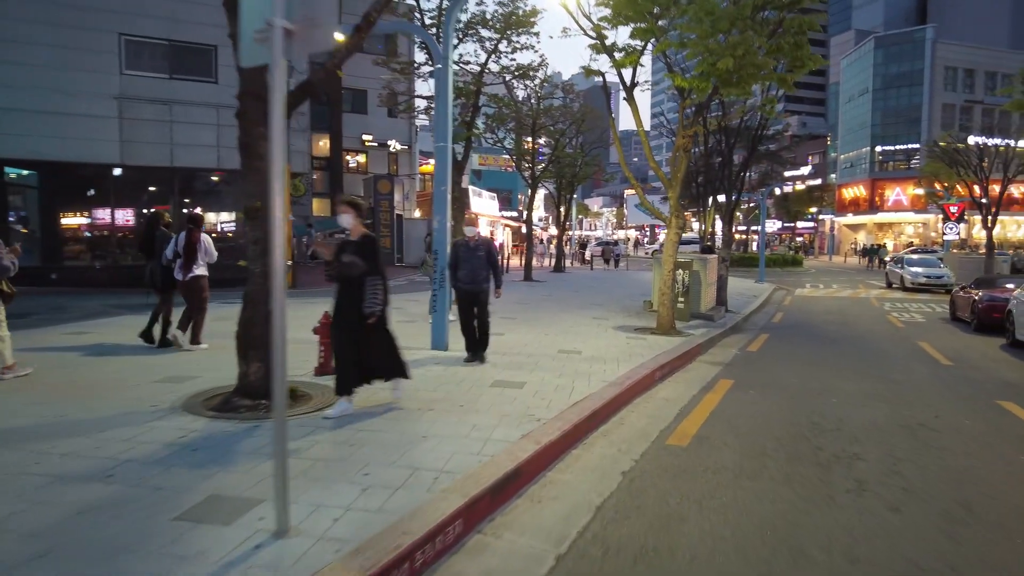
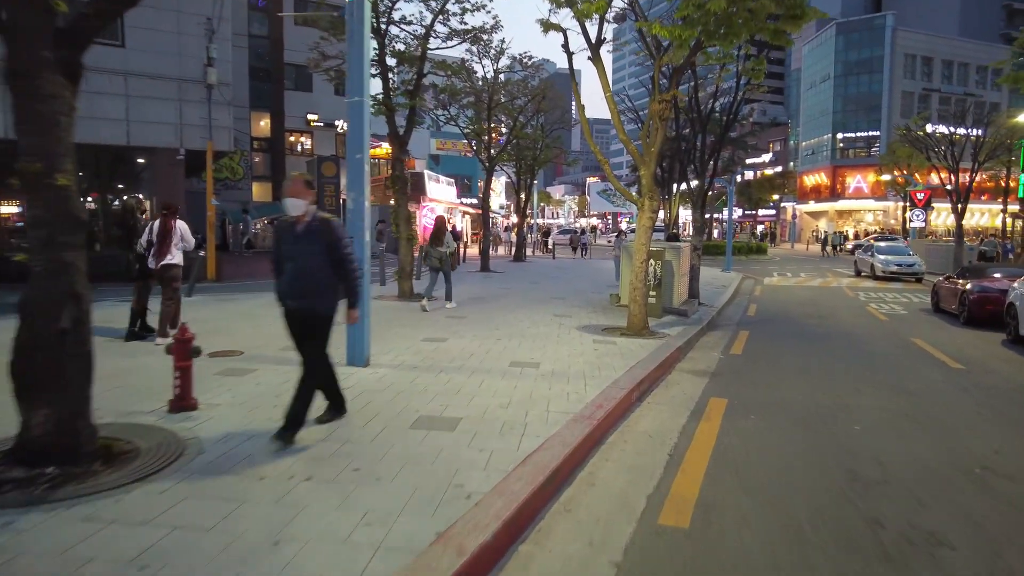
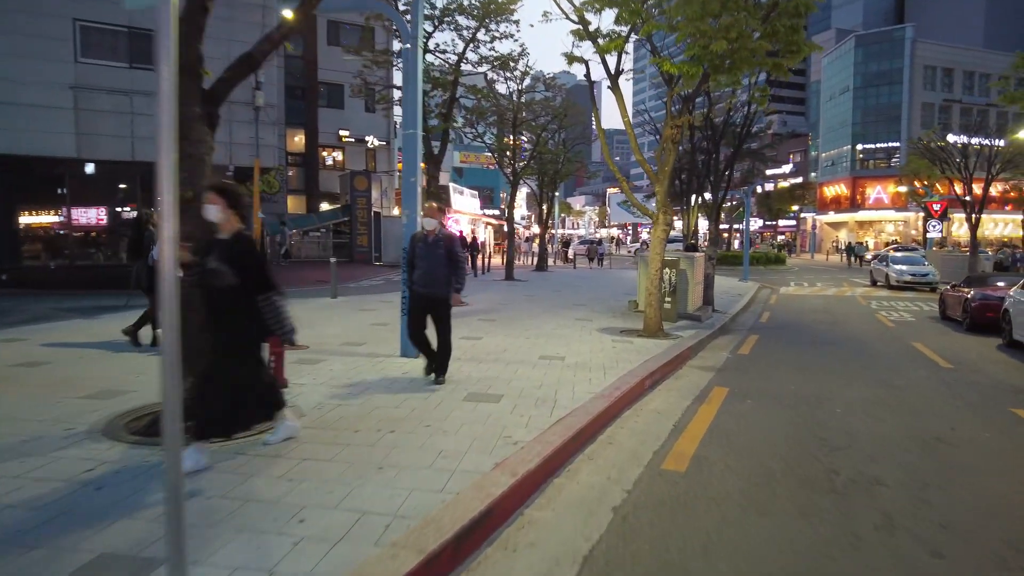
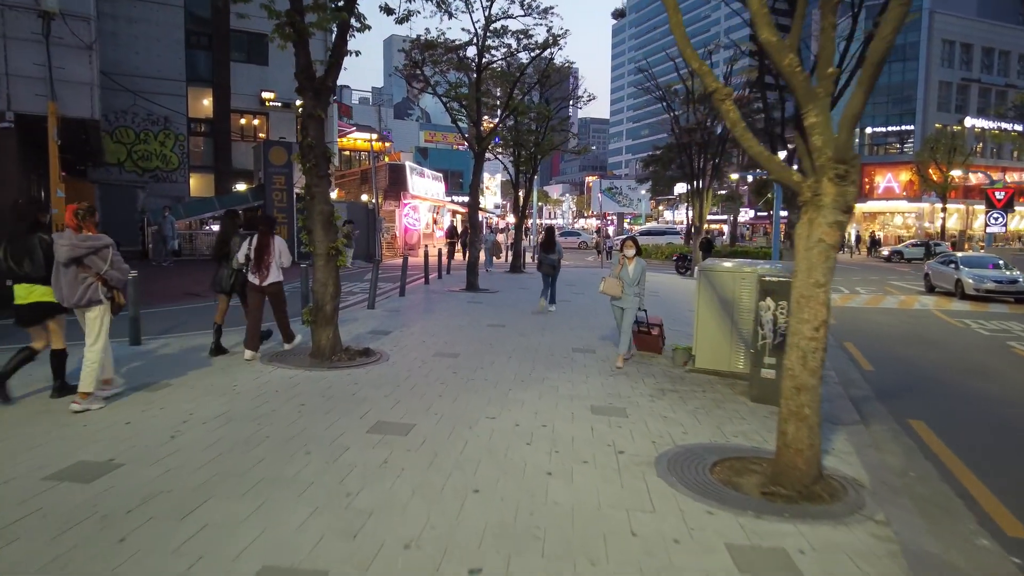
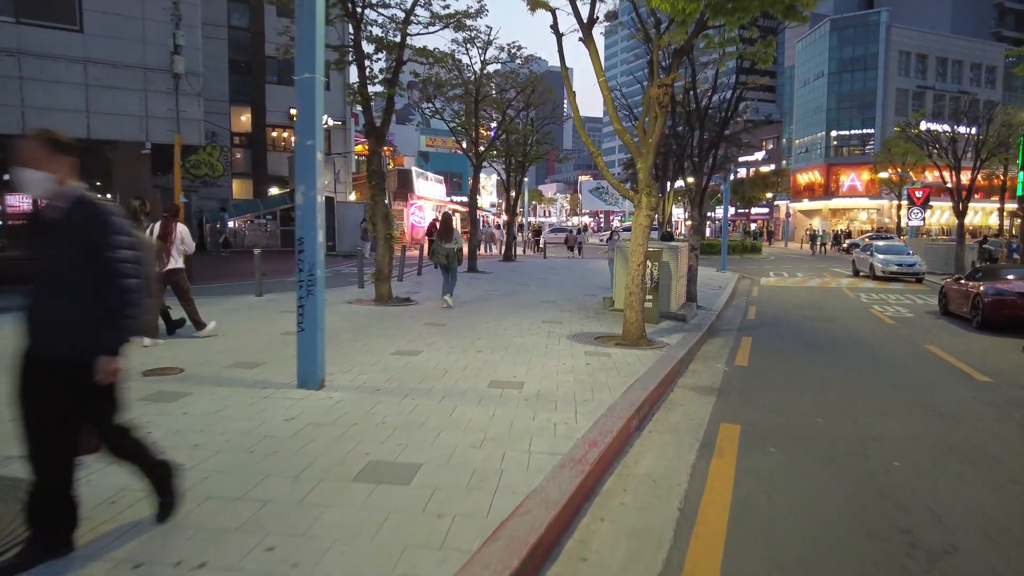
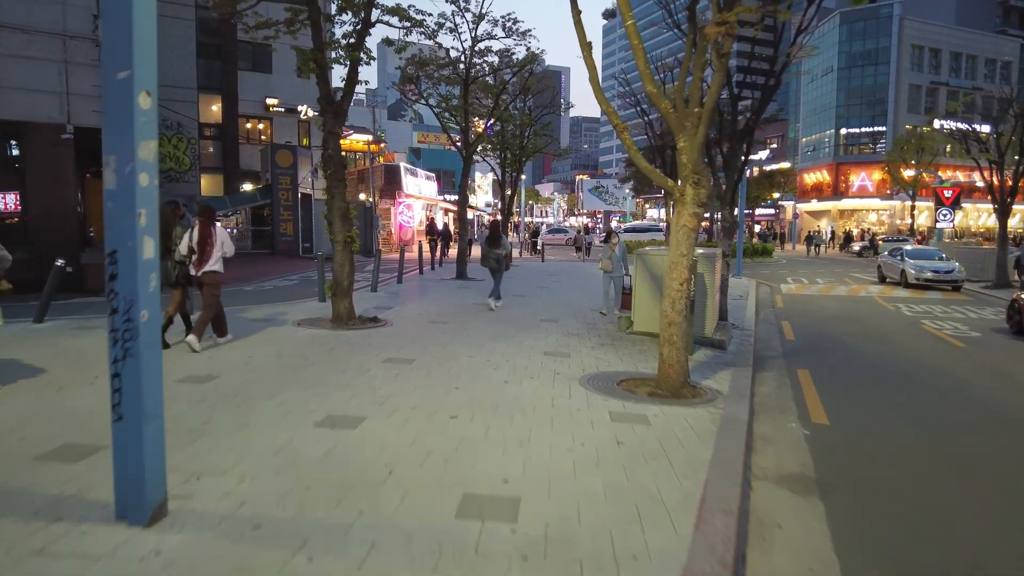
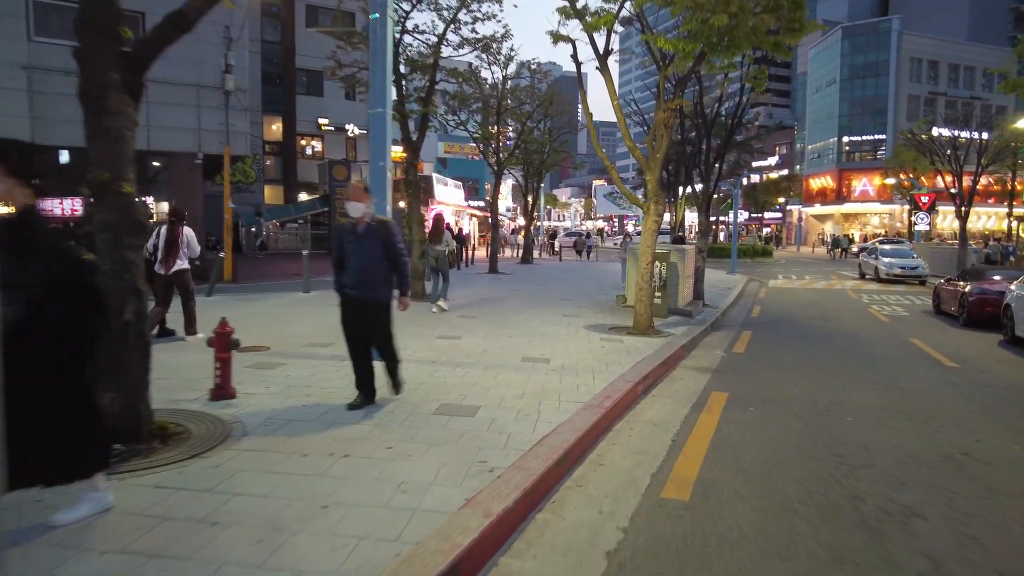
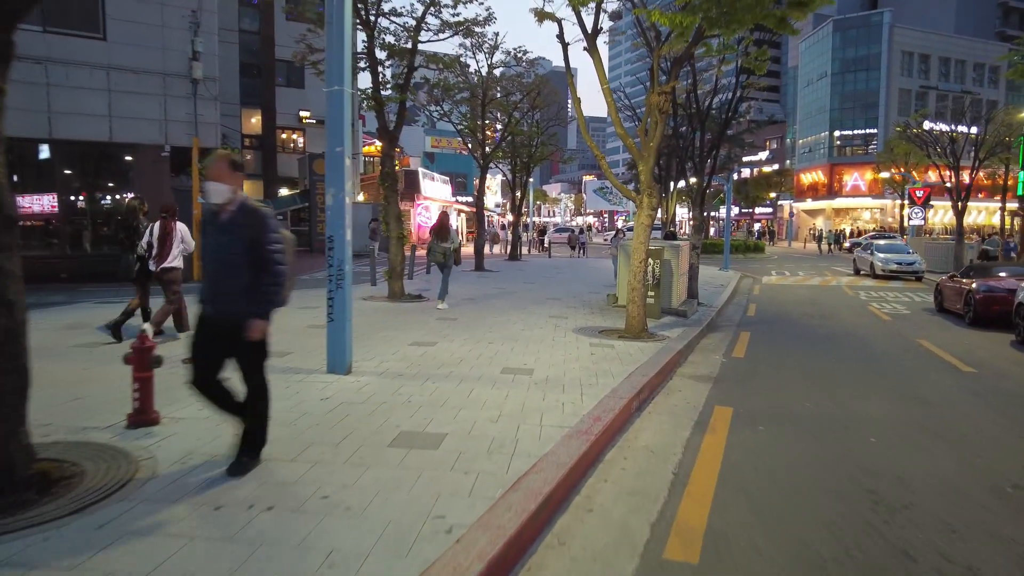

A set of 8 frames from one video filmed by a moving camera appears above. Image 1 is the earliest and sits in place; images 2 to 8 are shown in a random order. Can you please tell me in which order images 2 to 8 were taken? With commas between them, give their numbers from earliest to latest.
3, 7, 2, 8, 5, 6, 4
